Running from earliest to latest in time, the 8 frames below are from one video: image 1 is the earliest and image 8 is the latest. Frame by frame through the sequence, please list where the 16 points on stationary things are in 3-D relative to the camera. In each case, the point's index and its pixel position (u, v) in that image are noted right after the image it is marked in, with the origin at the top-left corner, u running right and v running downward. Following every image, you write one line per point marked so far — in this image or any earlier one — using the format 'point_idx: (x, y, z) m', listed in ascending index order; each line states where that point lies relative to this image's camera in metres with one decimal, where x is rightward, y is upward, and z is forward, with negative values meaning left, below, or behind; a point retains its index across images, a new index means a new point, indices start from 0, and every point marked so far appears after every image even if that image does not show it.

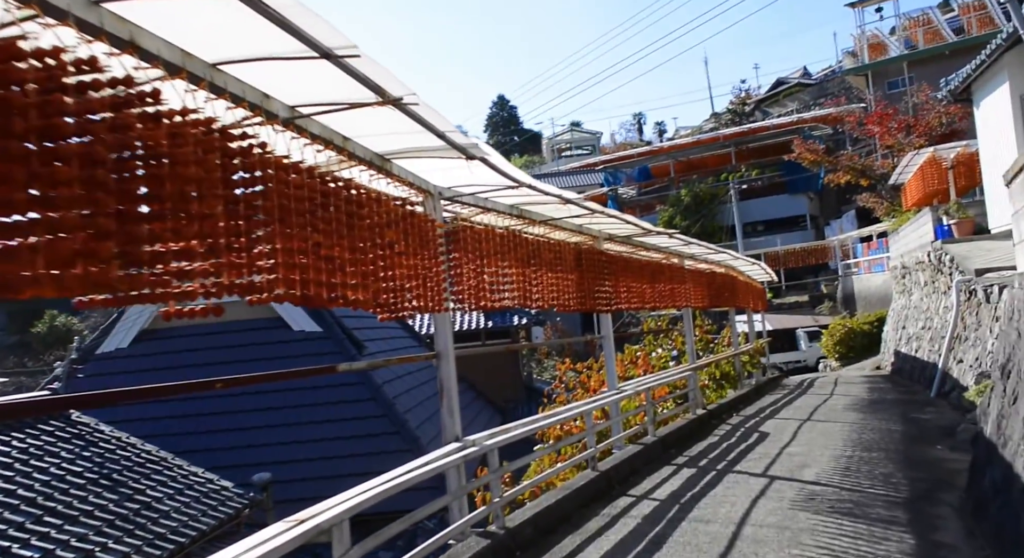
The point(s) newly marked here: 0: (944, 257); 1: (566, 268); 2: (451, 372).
0: (+7.5, +0.4, +13.2) m
1: (+0.5, +0.1, +7.1) m
2: (-0.4, -0.6, +5.0) m
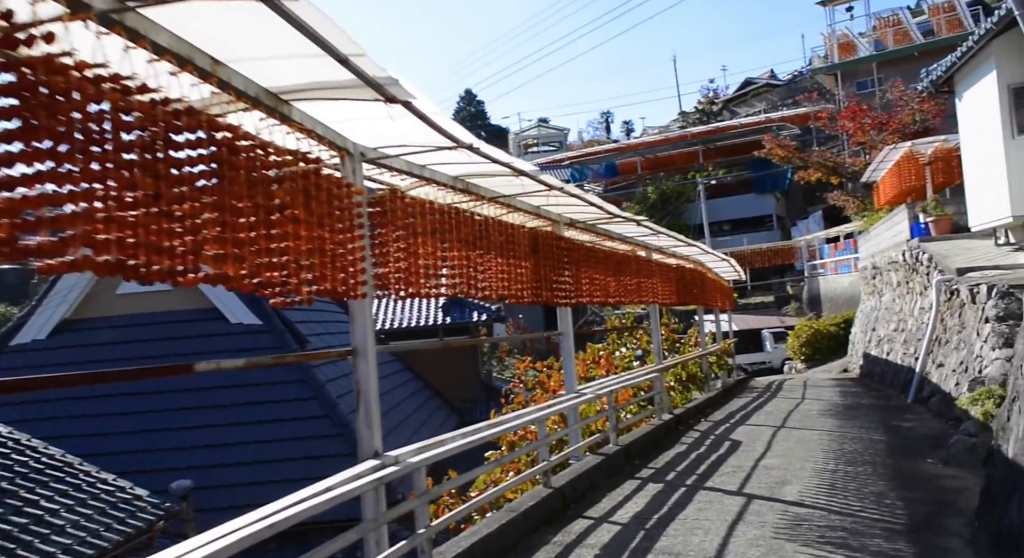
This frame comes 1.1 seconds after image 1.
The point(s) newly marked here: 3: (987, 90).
0: (+6.8, +0.4, +12.6) m
1: (+0.1, +0.2, +6.2) m
2: (-0.7, -0.5, +4.1) m
3: (+6.8, +2.7, +11.0) m
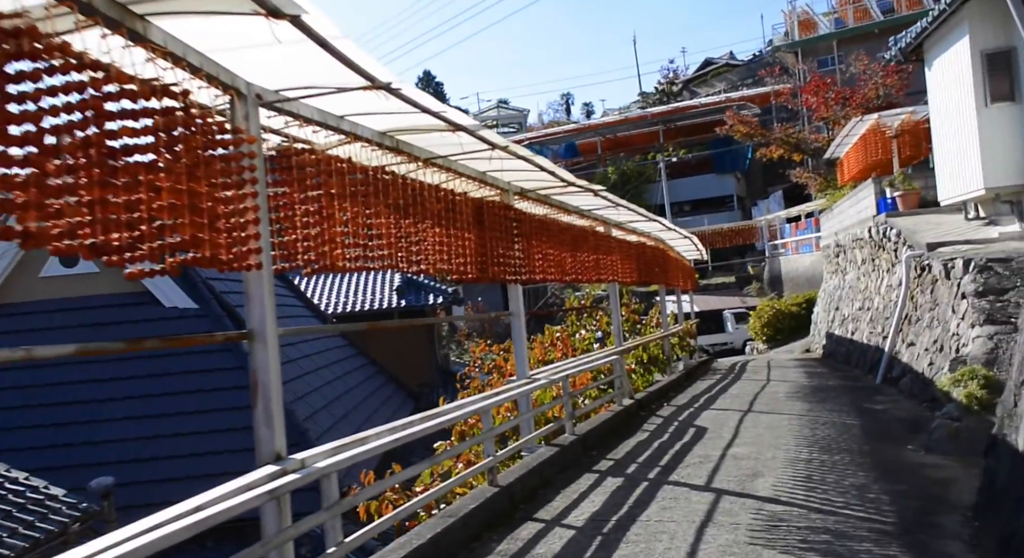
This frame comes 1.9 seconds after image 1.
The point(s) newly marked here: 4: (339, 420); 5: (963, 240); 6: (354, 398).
0: (+6.0, +0.8, +12.2) m
1: (-0.4, +0.4, +5.5) m
2: (-1.1, -0.4, +3.3) m
3: (+6.2, +3.1, +10.6) m
4: (-2.4, -2.0, +11.1) m
5: (+6.0, +0.5, +10.2) m
6: (-2.5, -2.0, +12.9) m
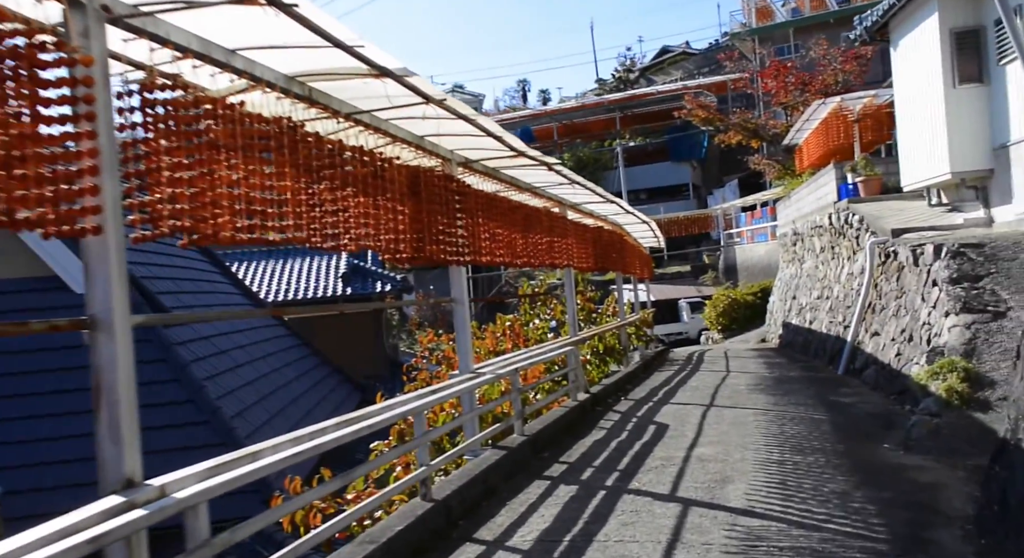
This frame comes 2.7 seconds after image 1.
0: (+5.3, +1.0, +11.8) m
1: (-0.7, +0.5, +4.7) m
2: (-1.3, -0.2, +2.6) m
3: (+5.5, +3.2, +10.1) m
4: (-3.1, -1.8, +10.3) m
5: (+5.4, +0.7, +9.8) m
6: (-3.4, -1.7, +12.0) m
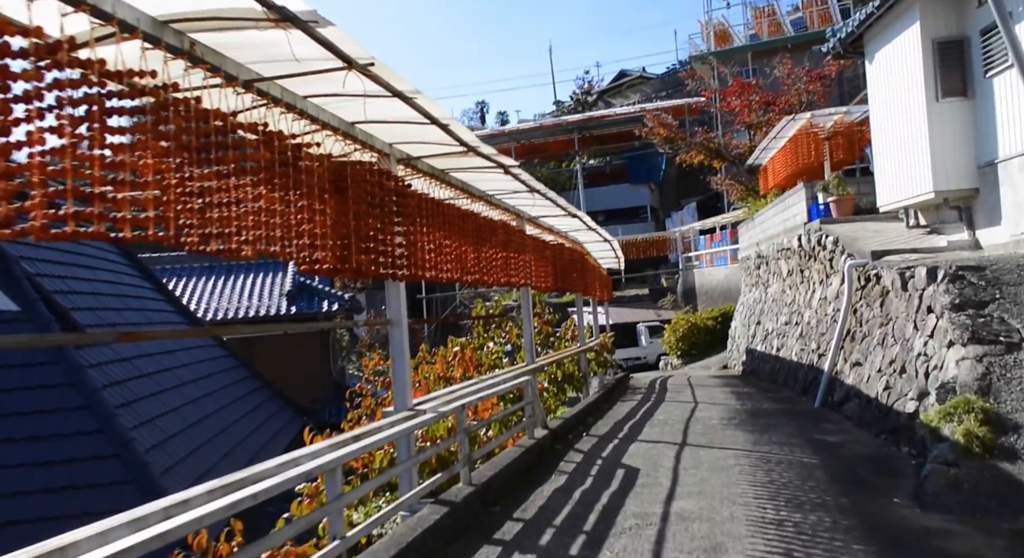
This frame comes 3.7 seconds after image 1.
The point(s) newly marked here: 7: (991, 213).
0: (+4.6, +0.6, +11.2) m
1: (-1.0, +0.4, +3.7) m
2: (-1.5, -0.3, +1.5) m
3: (+4.9, +2.9, +9.6) m
4: (-3.7, -2.0, +9.1) m
5: (+4.8, +0.4, +9.2) m
6: (-4.1, -2.0, +10.8) m
7: (+5.5, +0.8, +8.8) m
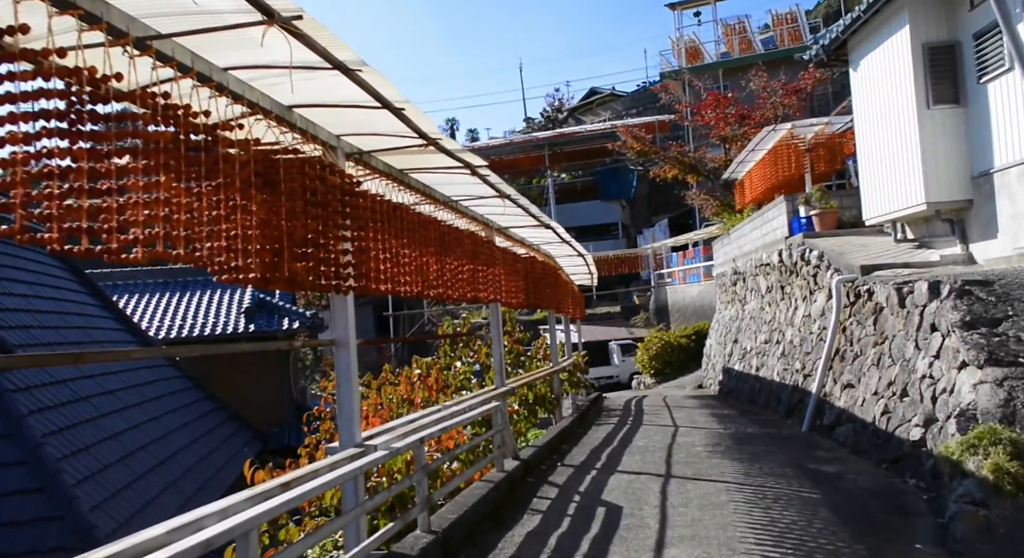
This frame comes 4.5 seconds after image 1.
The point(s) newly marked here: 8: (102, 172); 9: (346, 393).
0: (+4.2, +0.4, +10.7) m
1: (-1.1, +0.4, +3.0) m
2: (-1.5, -0.3, +0.8) m
3: (+4.6, +2.7, +9.2) m
4: (-4.1, -2.2, +8.2) m
5: (+4.4, +0.2, +8.7) m
6: (-4.5, -2.2, +9.9) m
7: (+5.2, +0.6, +8.3) m
8: (-1.3, +0.3, +2.4) m
9: (-0.9, -0.6, +4.2) m
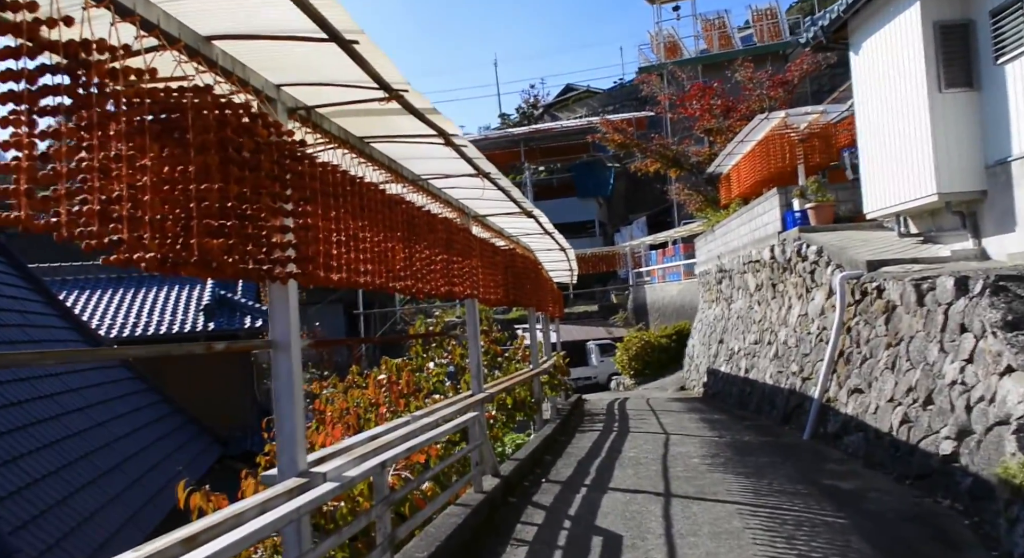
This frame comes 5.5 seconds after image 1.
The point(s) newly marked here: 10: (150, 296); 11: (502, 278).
0: (+3.9, +0.4, +10.0) m
1: (-1.2, +0.5, +2.2) m
2: (-1.5, -0.2, 0.0) m
3: (+4.3, +2.7, +8.5) m
4: (-4.3, -2.1, +7.3) m
5: (+4.2, +0.2, +8.0) m
6: (-4.8, -2.1, +9.0) m
7: (+5.0, +0.6, +7.7) m
8: (-1.3, +0.4, +1.6) m
9: (-1.0, -0.6, +3.4) m
10: (-6.9, -0.3, +14.4) m
11: (-0.1, 0.0, +8.2) m
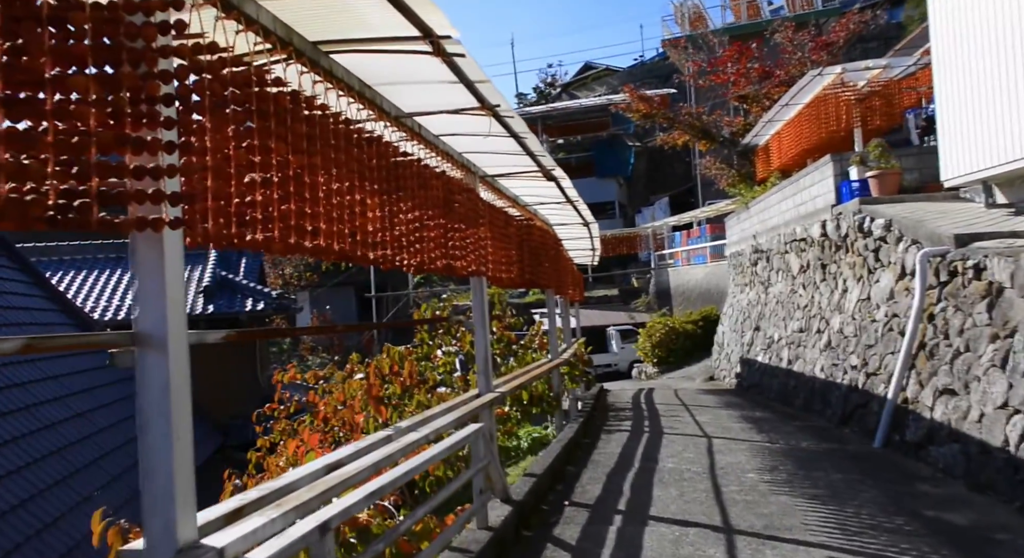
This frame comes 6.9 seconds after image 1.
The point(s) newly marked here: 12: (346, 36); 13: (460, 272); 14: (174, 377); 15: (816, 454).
0: (+4.0, +0.6, +8.6) m
1: (-1.1, +0.6, +0.9) m
2: (-1.5, -0.1, -1.3) m
3: (+4.5, +3.0, +7.1) m
4: (-4.2, -1.9, +6.1) m
5: (+4.4, +0.4, +6.7) m
6: (-4.6, -1.8, +7.8) m
7: (+5.1, +0.8, +6.3) m
8: (-1.3, +0.5, +0.3) m
9: (-0.9, -0.5, +2.2) m
10: (-6.6, +0.1, +13.2) m
11: (+0.1, +0.2, +7.0) m
12: (-0.6, +0.9, +2.9) m
13: (-0.3, 0.0, +4.9) m
14: (-0.9, -0.3, +2.1) m
15: (+2.7, -1.5, +6.7) m
